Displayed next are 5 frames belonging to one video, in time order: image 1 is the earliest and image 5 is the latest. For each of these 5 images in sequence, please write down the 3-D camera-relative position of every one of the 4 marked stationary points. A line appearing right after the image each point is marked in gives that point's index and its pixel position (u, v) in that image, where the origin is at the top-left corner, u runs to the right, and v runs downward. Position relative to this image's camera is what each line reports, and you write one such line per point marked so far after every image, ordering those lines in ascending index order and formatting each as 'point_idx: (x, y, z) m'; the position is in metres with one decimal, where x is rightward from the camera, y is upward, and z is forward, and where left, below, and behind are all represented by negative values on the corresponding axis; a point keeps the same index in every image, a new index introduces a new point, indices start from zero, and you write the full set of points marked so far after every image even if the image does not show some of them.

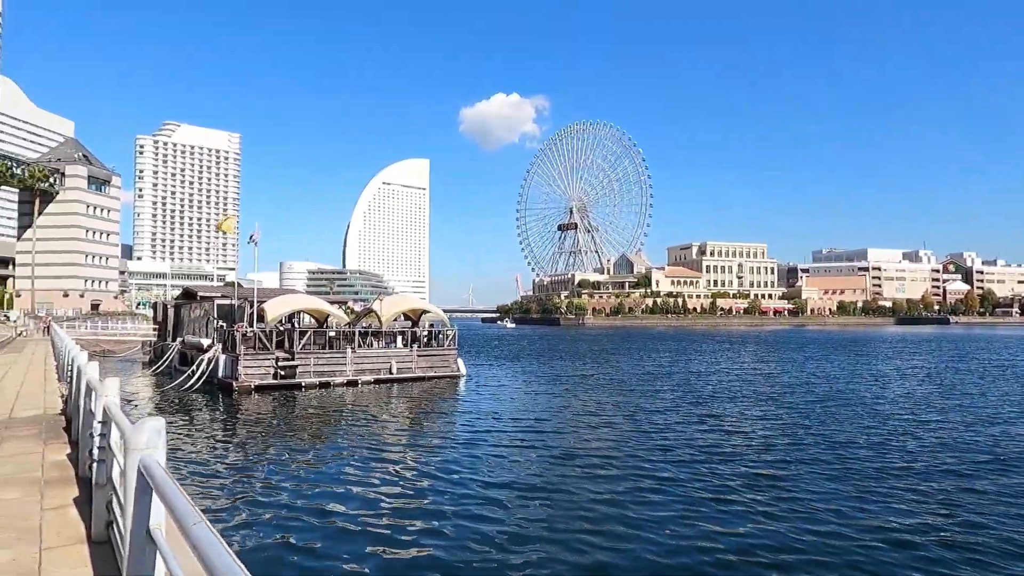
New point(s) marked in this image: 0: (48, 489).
0: (-4.3, -1.9, +6.1) m
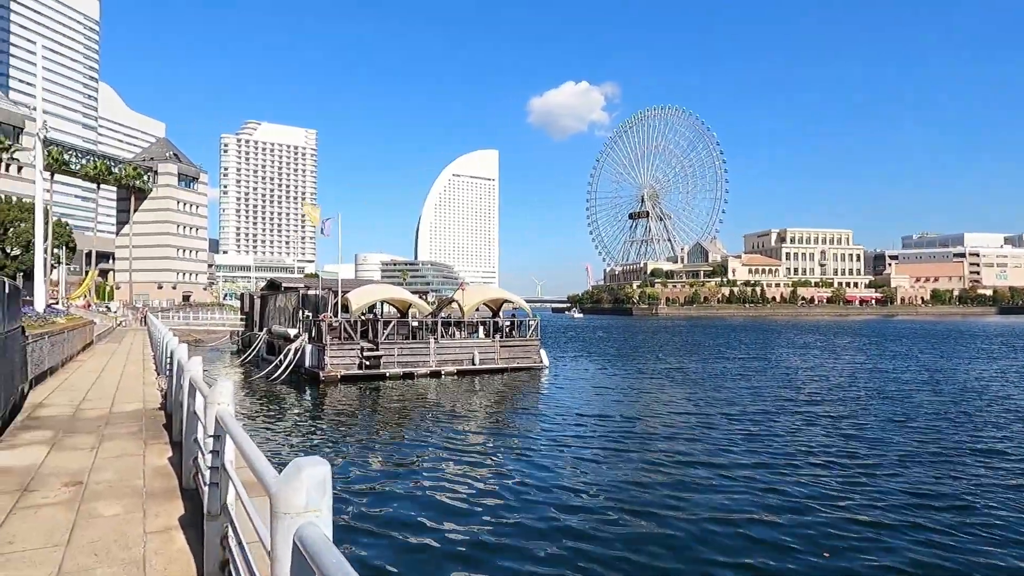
0: (-2.9, -1.7, +5.3) m
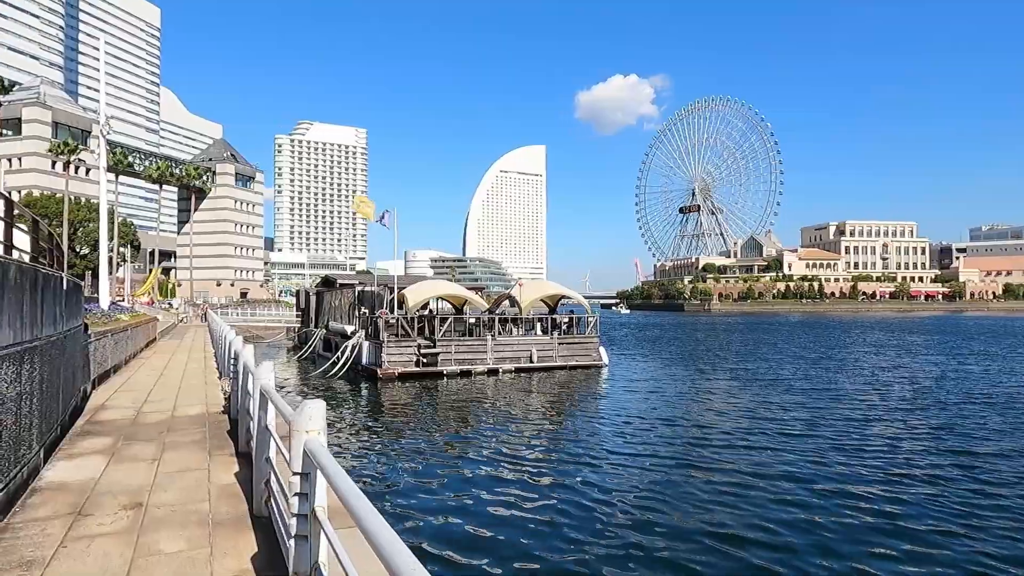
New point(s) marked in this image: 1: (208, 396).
0: (-2.0, -1.7, +4.5) m
1: (-5.0, -1.8, +10.9) m
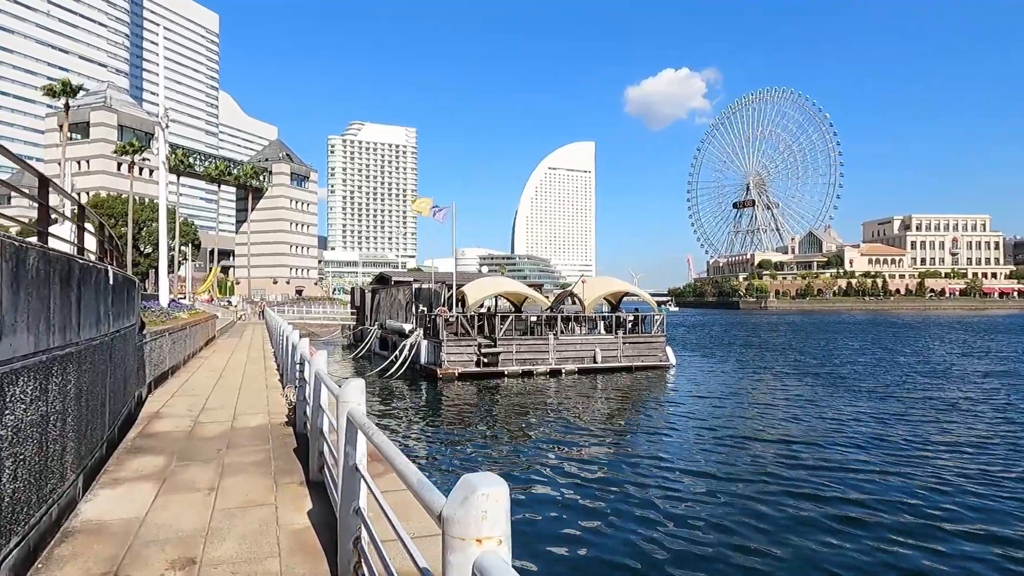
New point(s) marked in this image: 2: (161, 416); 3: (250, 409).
0: (-1.1, -1.6, +3.3) m
1: (-3.6, -1.7, +9.9) m
2: (-4.7, -1.7, +8.9) m
3: (-3.7, -1.7, +9.4) m
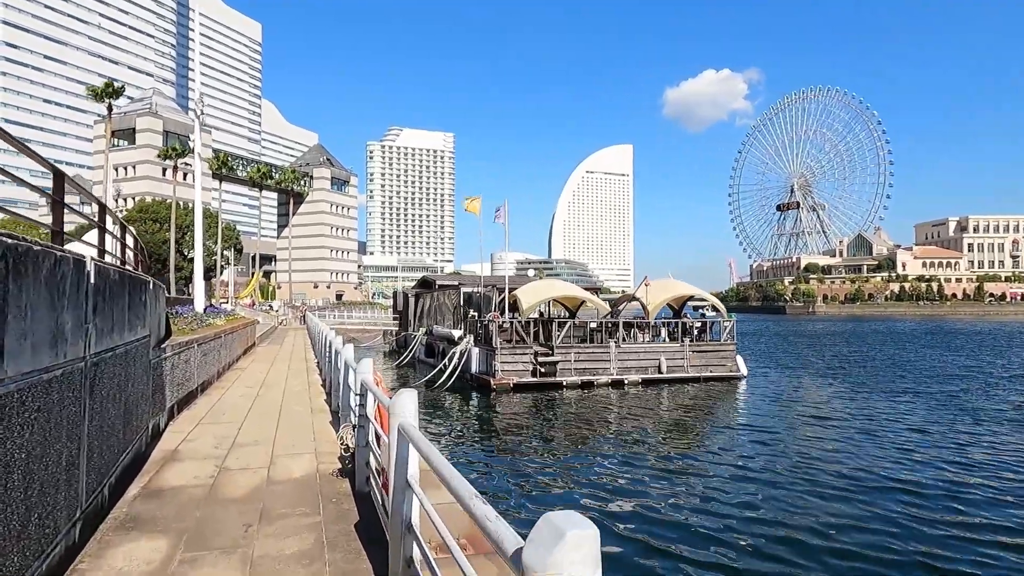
0: (-0.1, -1.6, +1.0) m
1: (-2.3, -1.7, +7.7) m
2: (-3.4, -1.7, +6.8) m
3: (-2.4, -1.7, +7.3) m
